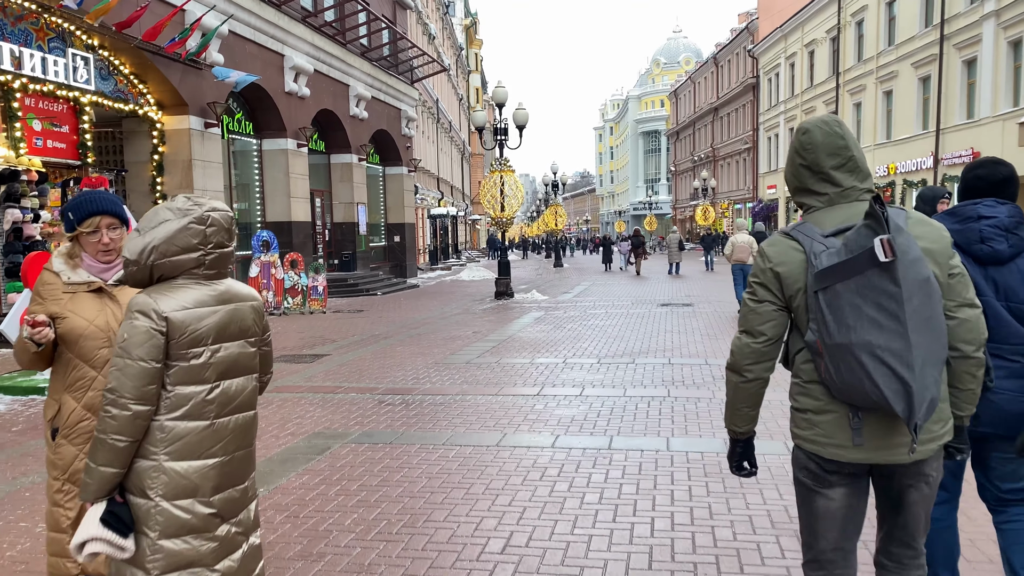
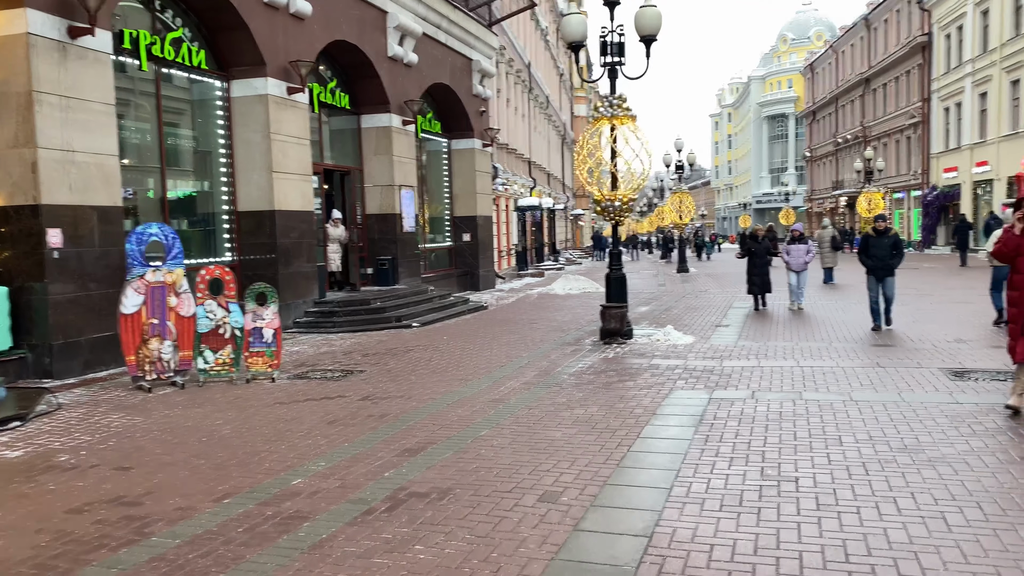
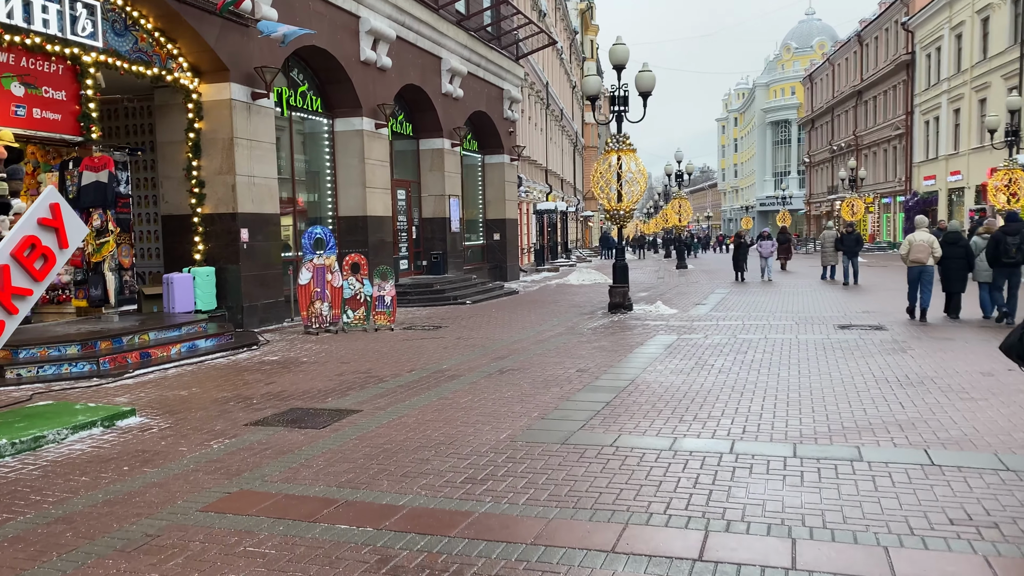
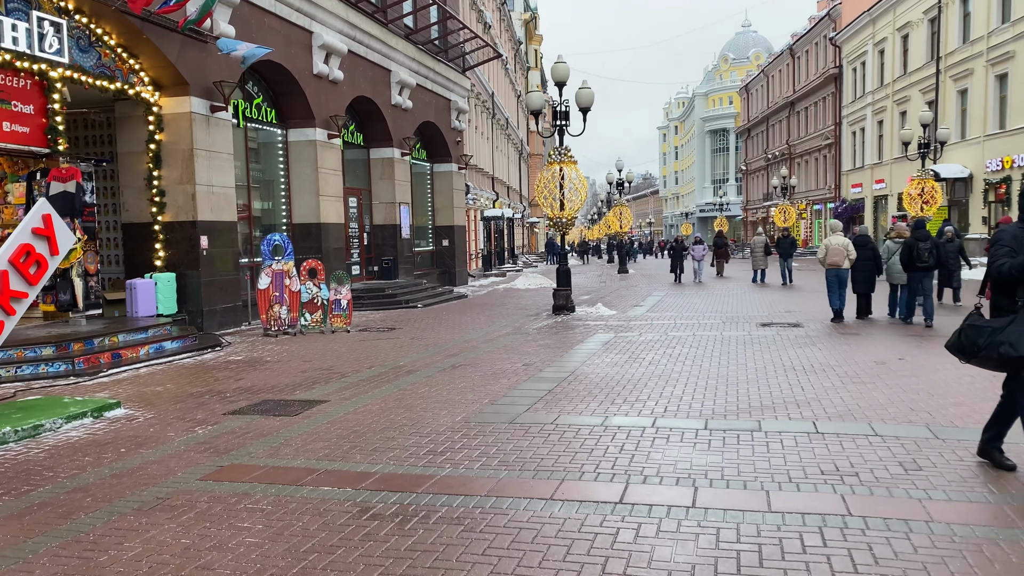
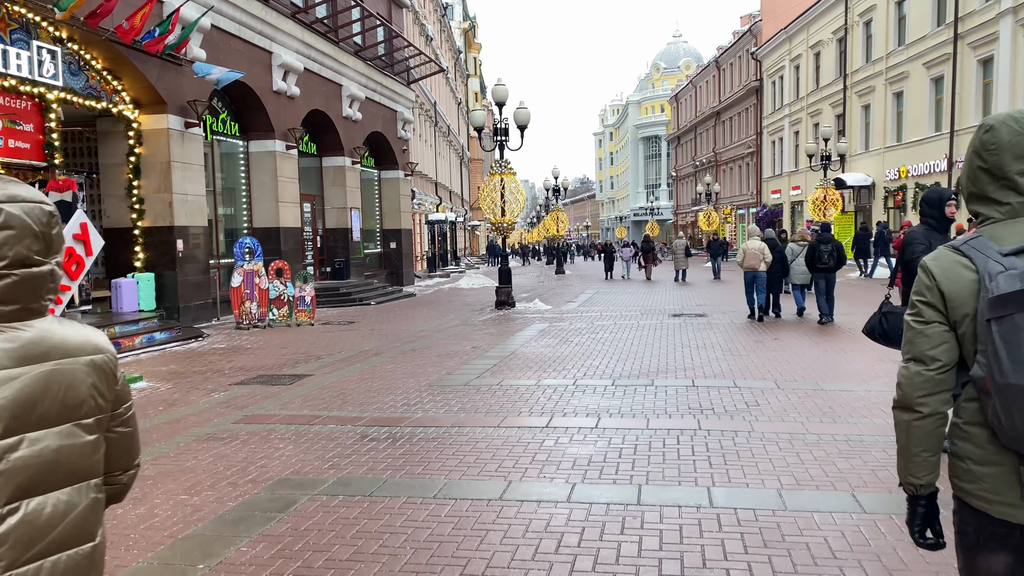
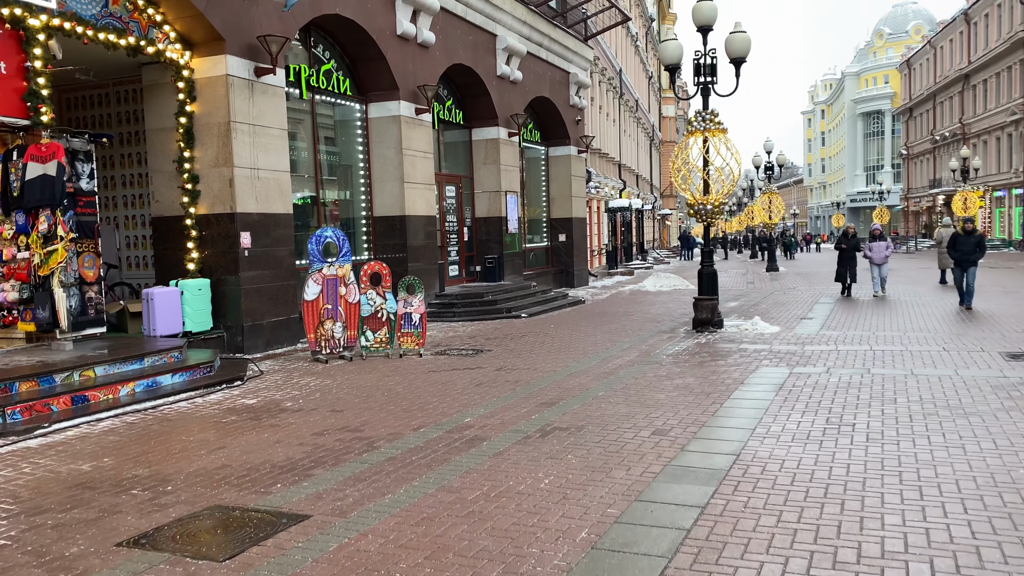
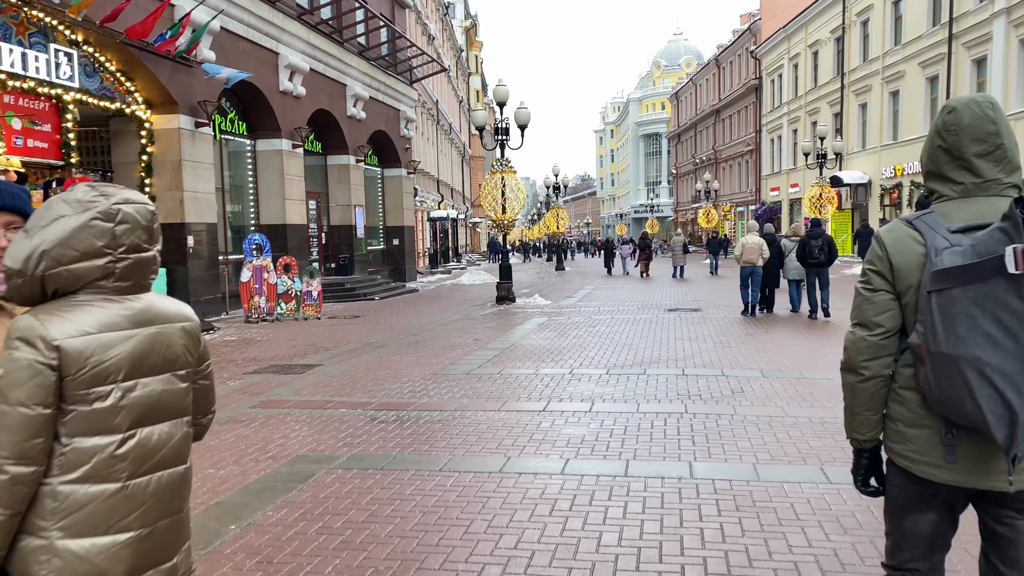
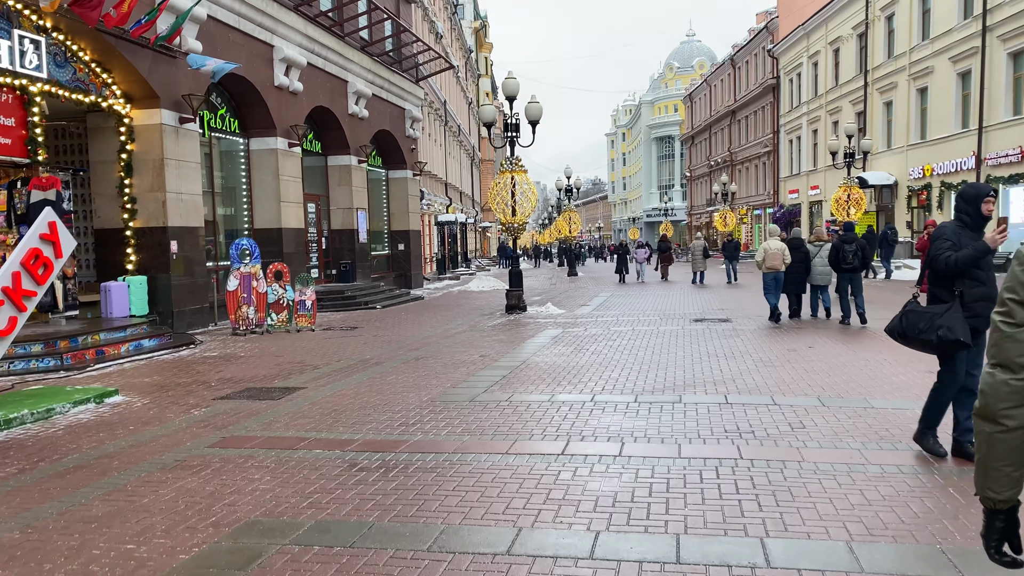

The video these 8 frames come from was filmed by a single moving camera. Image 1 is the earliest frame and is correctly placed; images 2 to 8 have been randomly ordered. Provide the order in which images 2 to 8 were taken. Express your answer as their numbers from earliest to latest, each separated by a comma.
7, 5, 8, 4, 3, 6, 2
